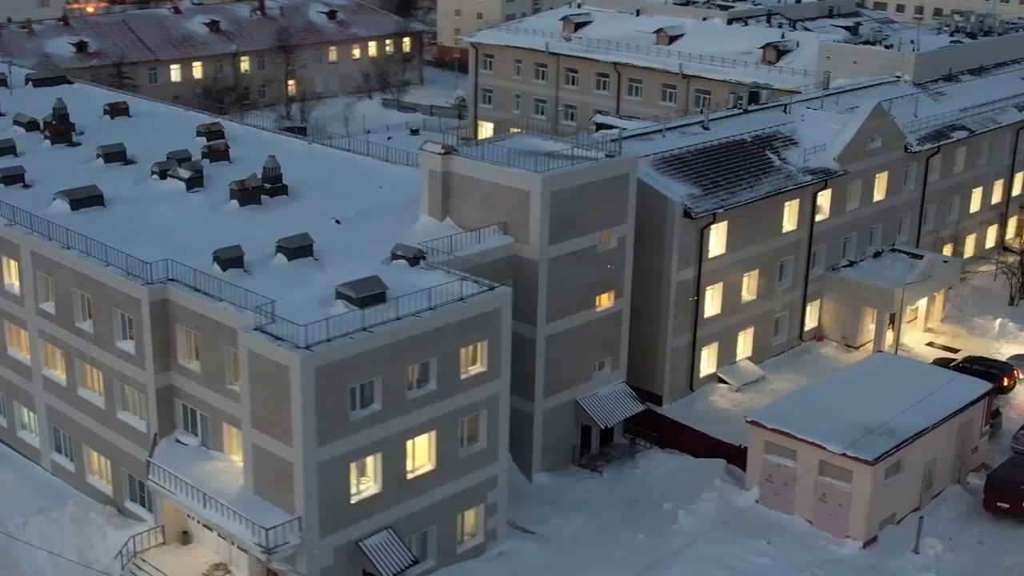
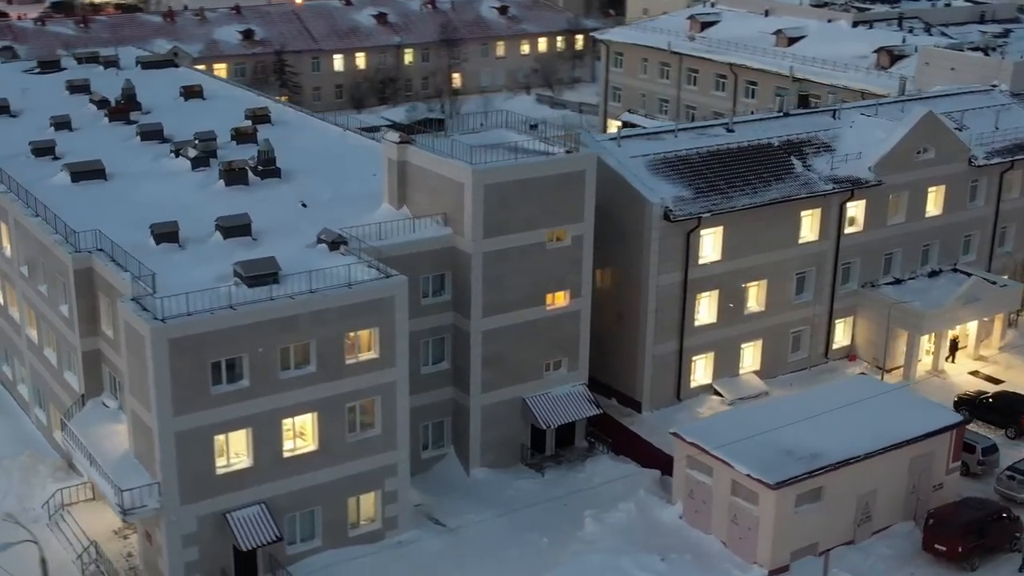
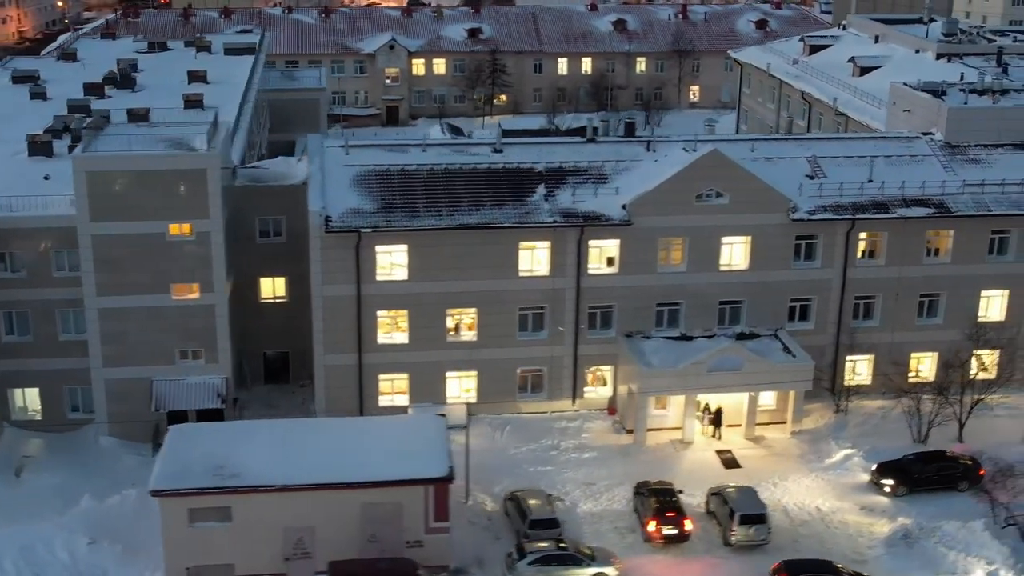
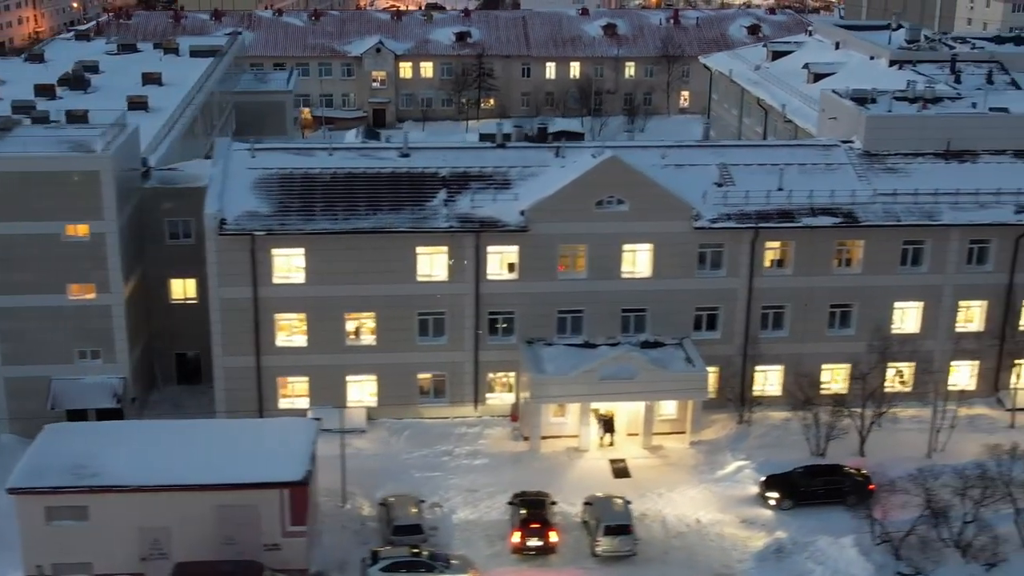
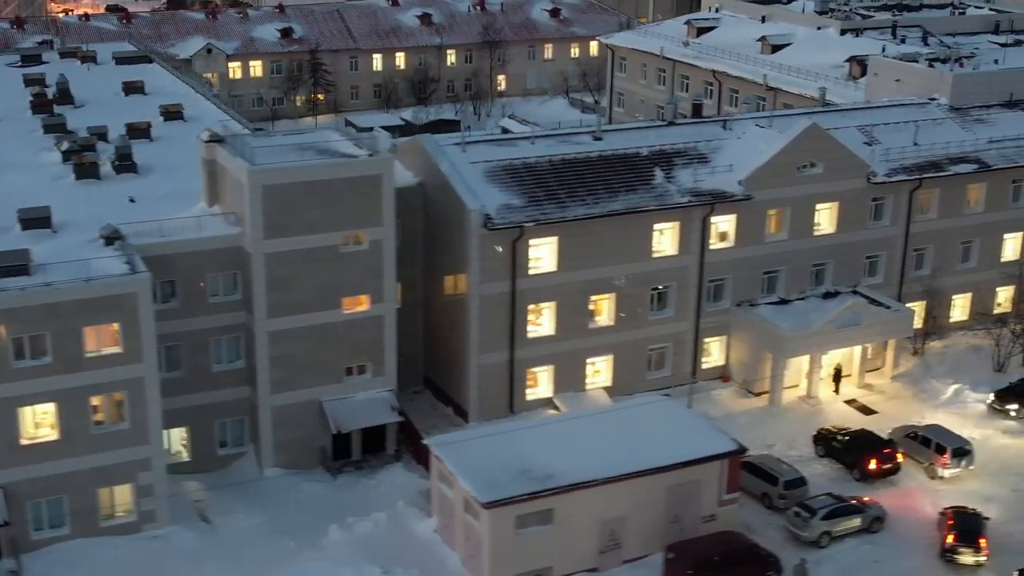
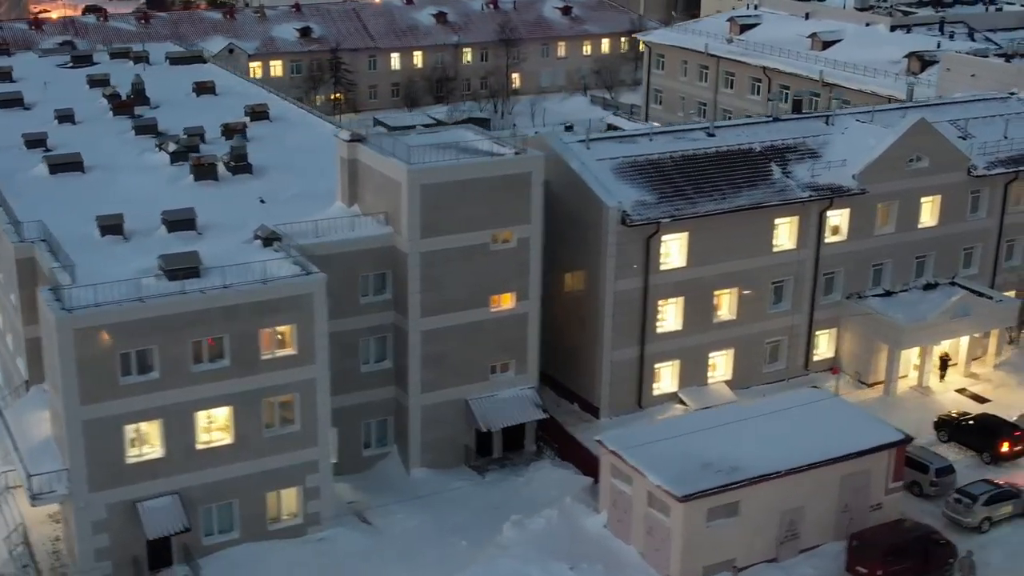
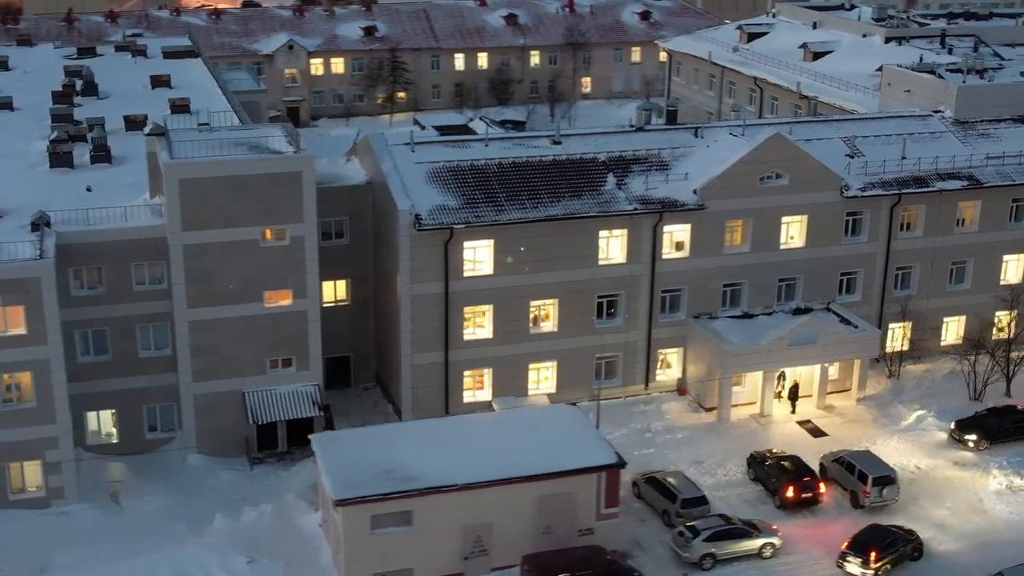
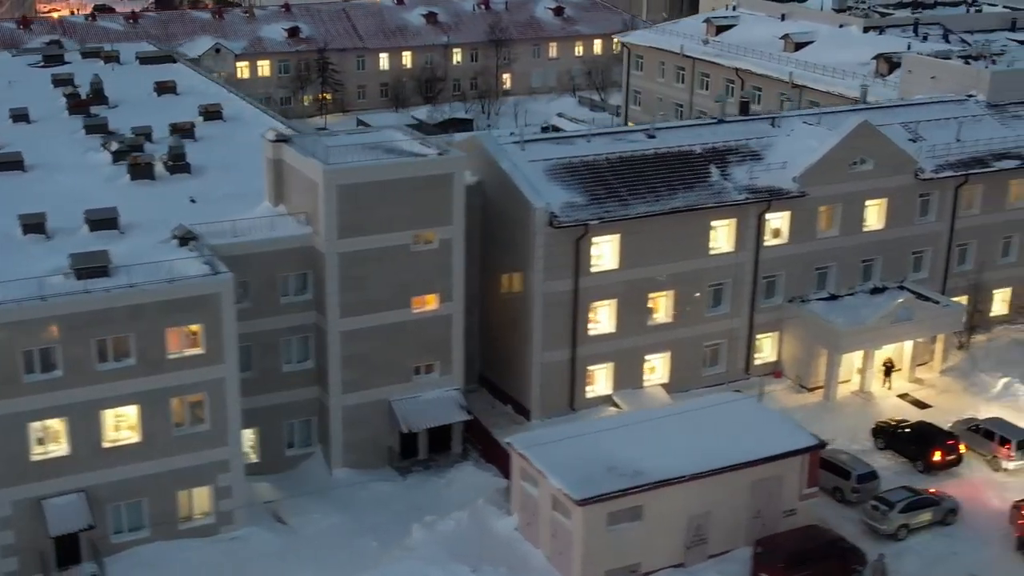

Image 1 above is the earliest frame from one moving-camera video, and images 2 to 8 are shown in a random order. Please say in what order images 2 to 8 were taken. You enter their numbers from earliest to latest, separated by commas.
2, 6, 8, 5, 7, 3, 4
